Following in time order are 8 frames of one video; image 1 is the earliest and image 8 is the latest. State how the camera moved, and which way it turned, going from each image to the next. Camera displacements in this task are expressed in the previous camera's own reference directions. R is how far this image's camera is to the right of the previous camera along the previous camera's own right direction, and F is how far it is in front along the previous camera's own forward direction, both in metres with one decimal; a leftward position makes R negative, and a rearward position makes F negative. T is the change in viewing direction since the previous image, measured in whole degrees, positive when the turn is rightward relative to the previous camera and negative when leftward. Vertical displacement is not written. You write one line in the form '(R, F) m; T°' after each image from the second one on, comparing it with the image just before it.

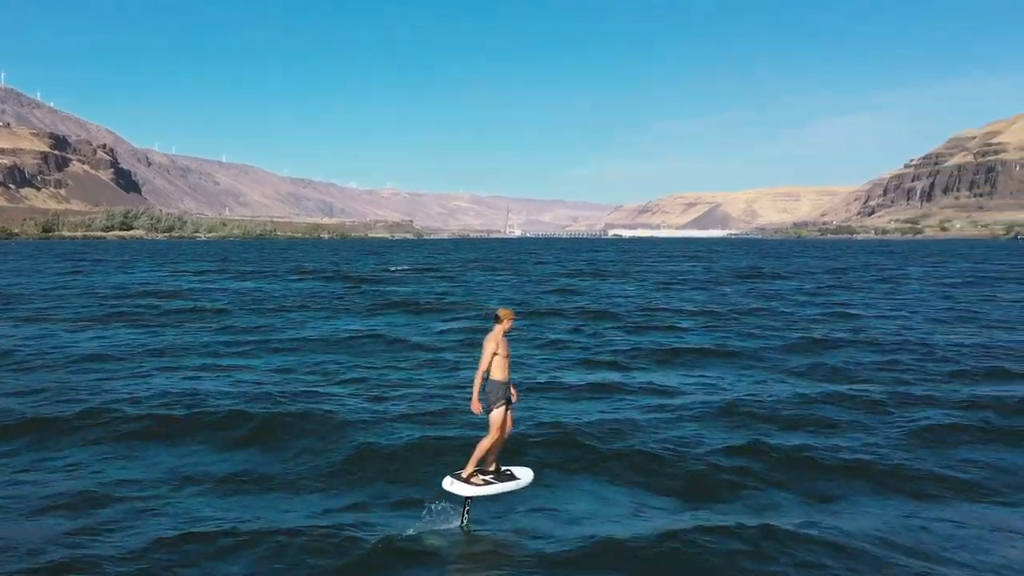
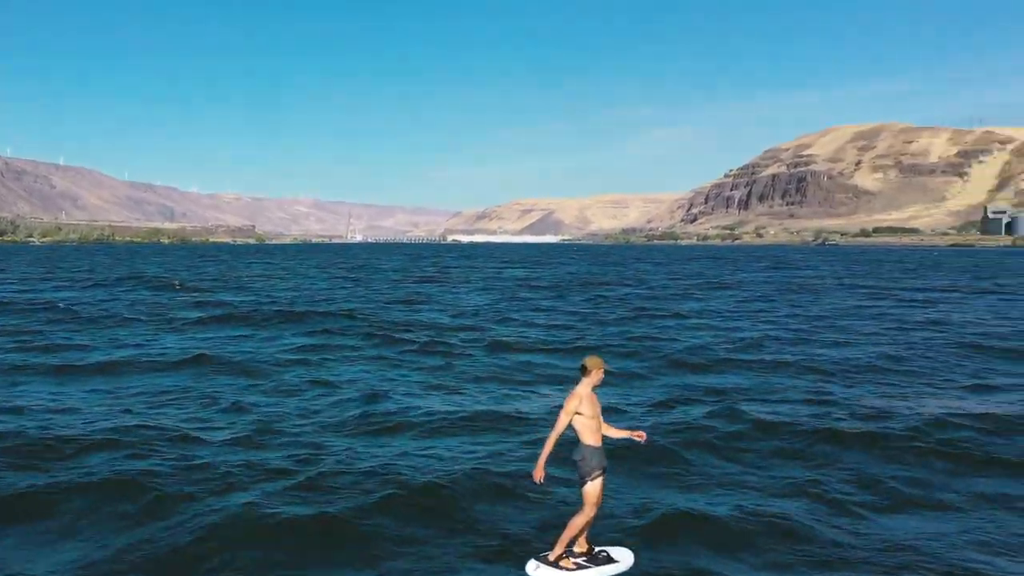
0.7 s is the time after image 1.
(-2.2, -0.2) m; +10°
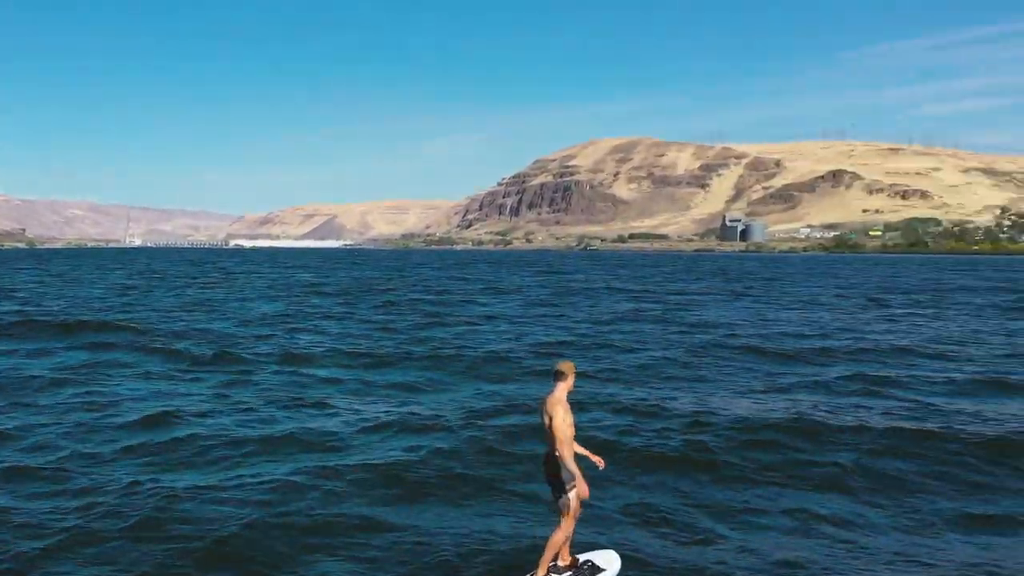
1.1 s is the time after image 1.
(-3.4, -1.7) m; +14°
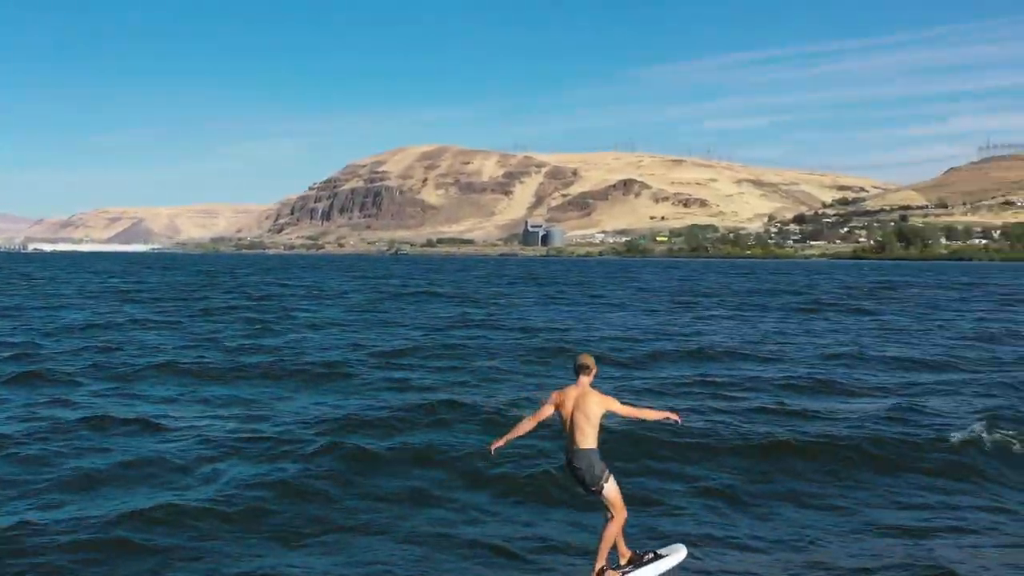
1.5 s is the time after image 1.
(-3.3, -2.4) m; +13°
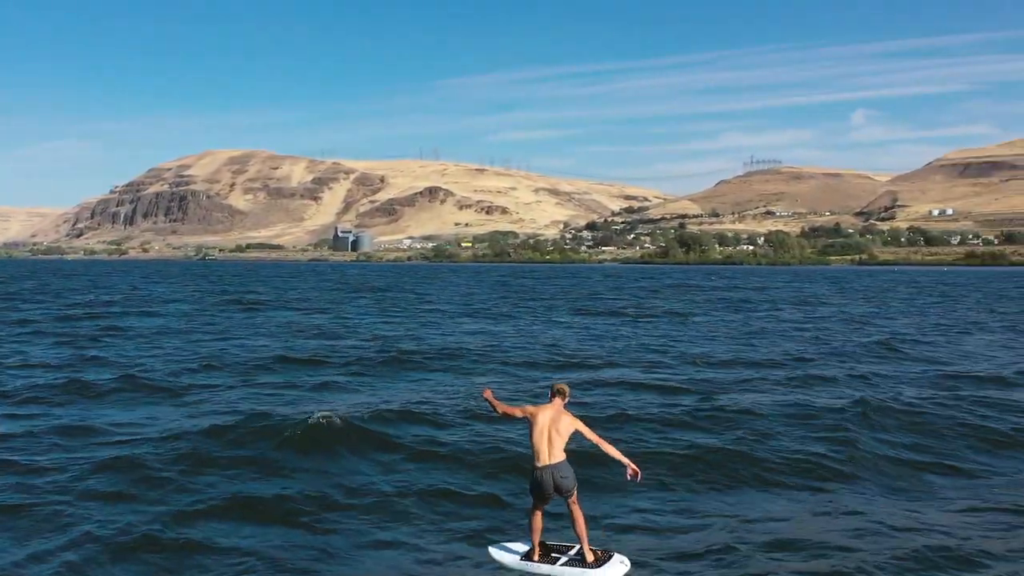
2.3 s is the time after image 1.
(-4.9, -2.8) m; +14°
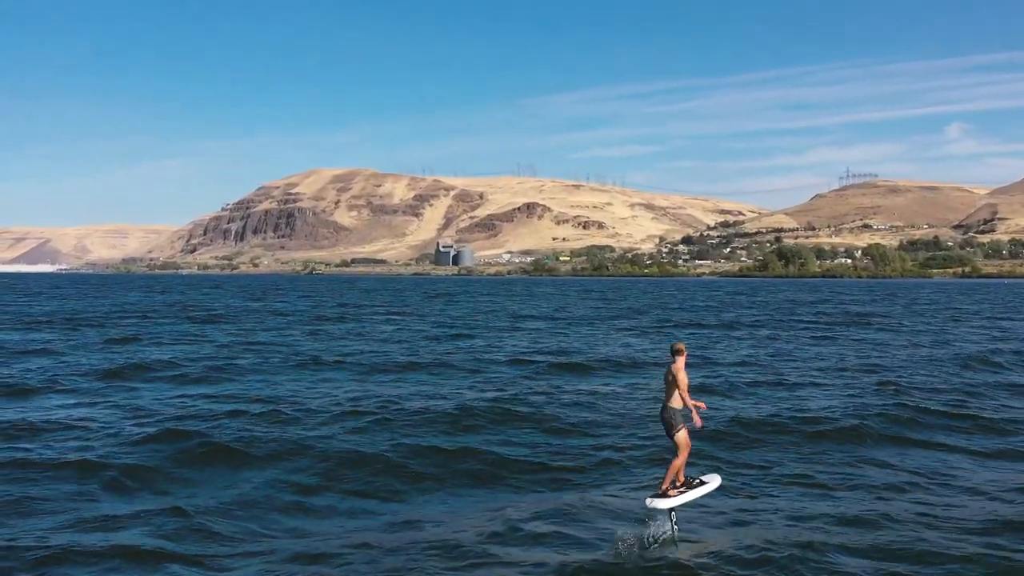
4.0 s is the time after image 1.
(-4.3, -1.4) m; -3°
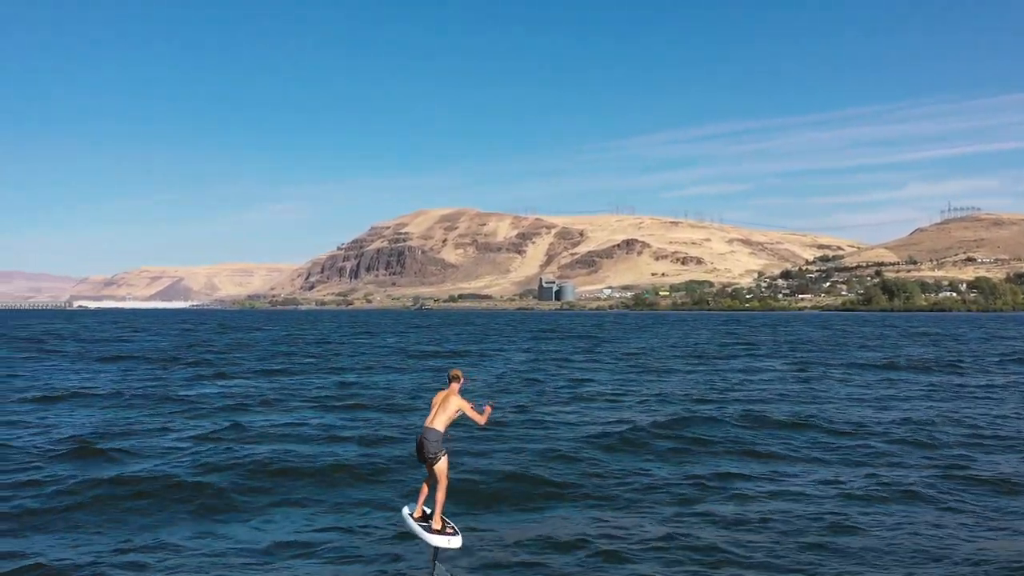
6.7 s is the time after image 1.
(+1.6, -3.1) m; -6°
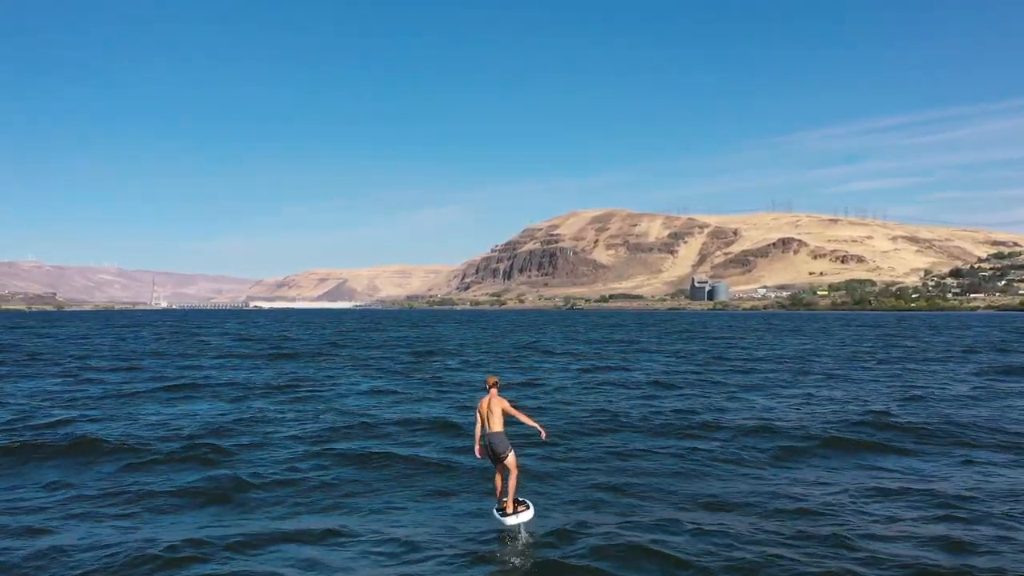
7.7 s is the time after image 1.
(+2.9, -0.3) m; -10°
